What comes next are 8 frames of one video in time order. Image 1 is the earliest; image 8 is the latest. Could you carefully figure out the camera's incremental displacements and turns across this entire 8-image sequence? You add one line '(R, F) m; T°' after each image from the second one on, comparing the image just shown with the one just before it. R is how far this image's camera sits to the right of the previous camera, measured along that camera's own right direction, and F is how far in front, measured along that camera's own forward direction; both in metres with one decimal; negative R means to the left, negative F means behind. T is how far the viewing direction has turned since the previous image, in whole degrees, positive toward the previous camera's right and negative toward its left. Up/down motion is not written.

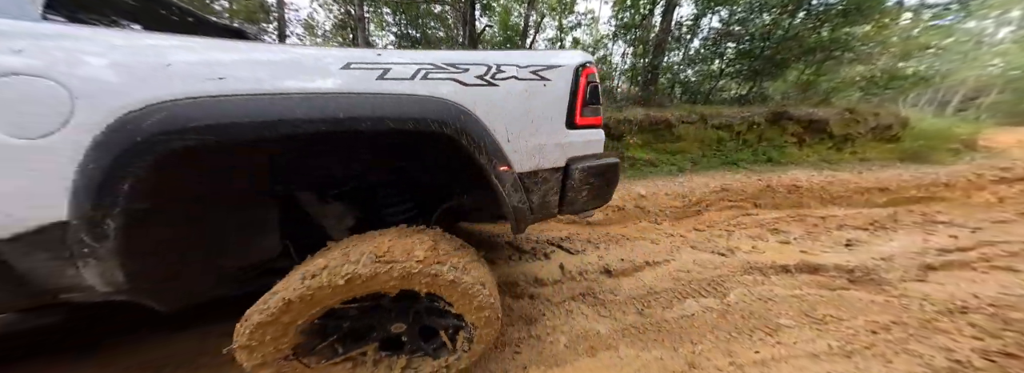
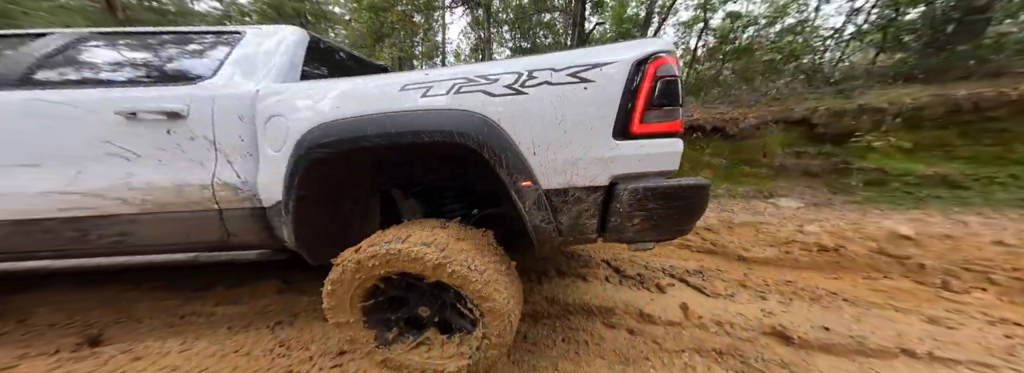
(+0.4, +0.1) m; -32°
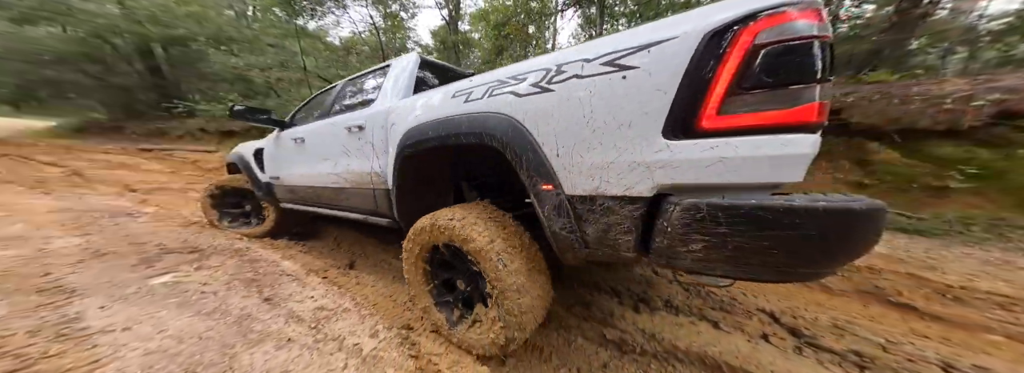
(+0.4, +0.1) m; -34°
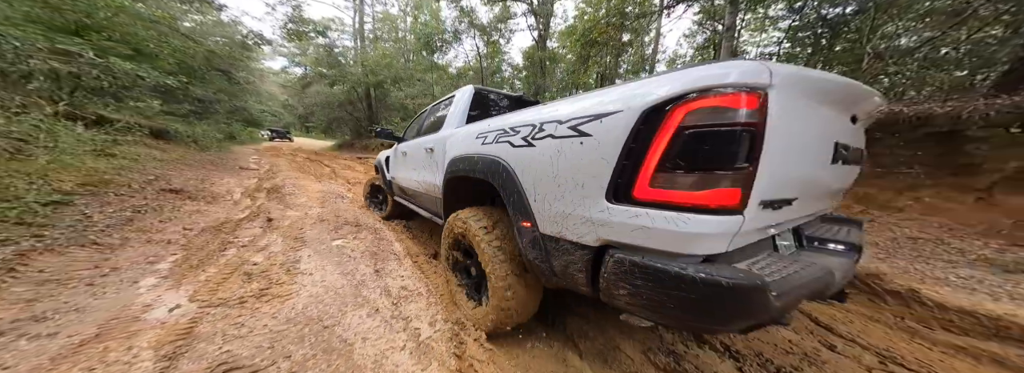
(+0.3, +0.2) m; -27°
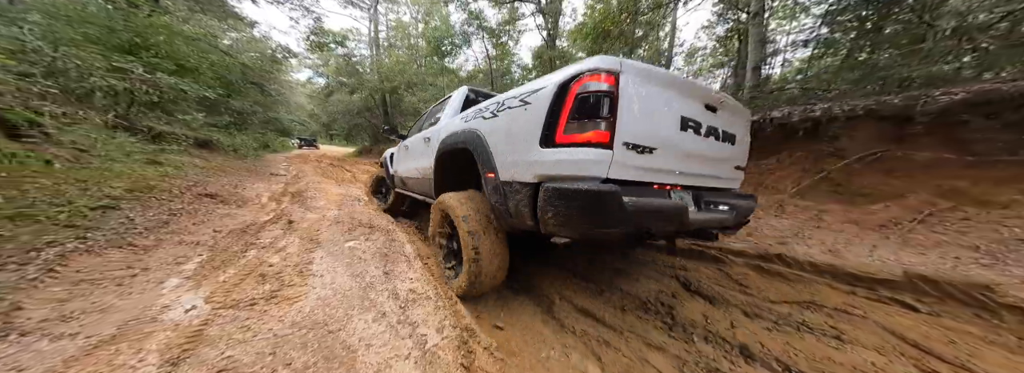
(0.0, +0.1) m; -4°
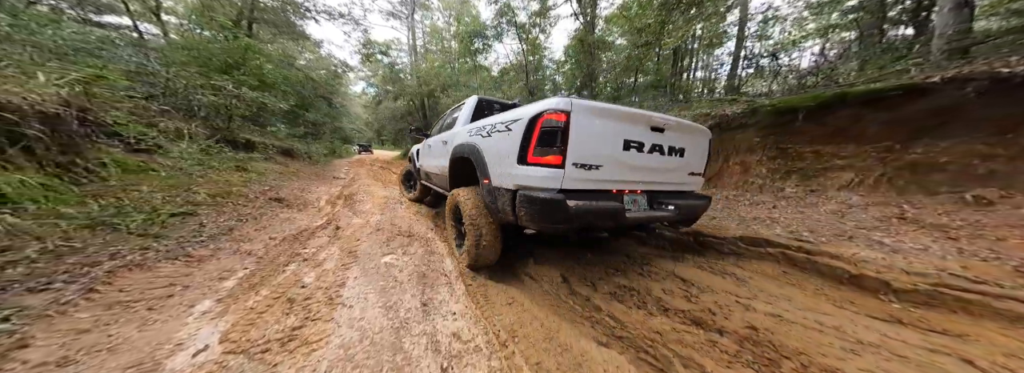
(-0.2, +0.5) m; -9°
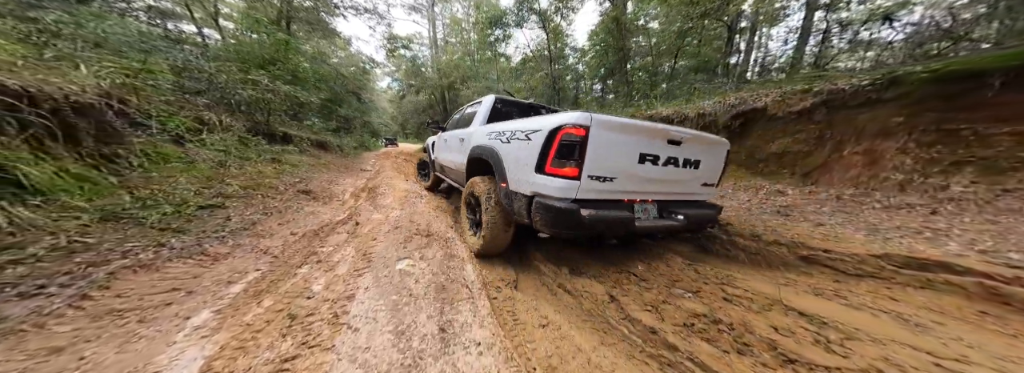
(-0.1, +0.4) m; -5°
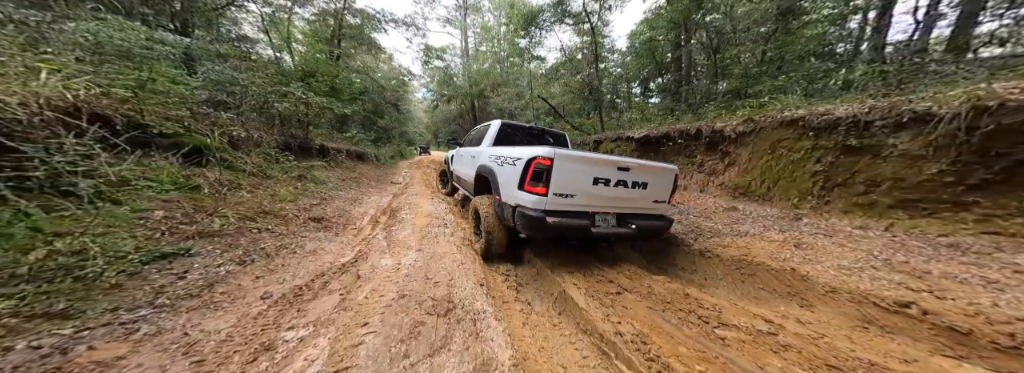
(-0.3, +1.1) m; -7°
